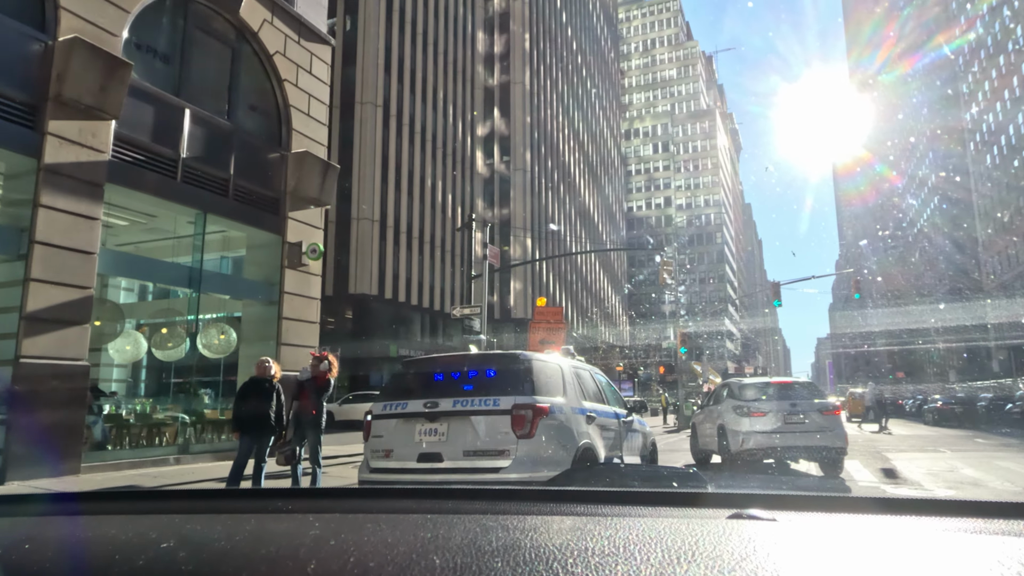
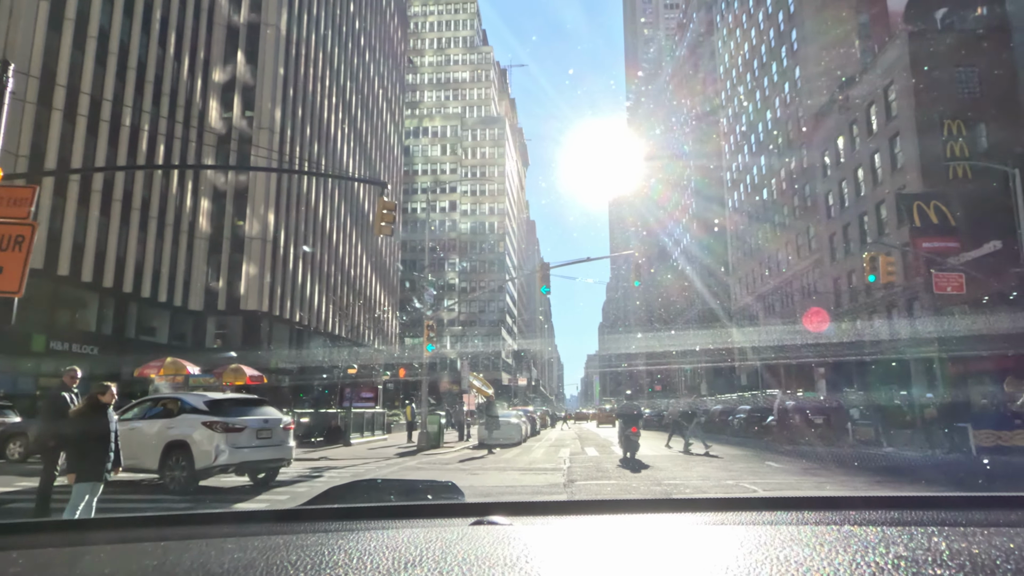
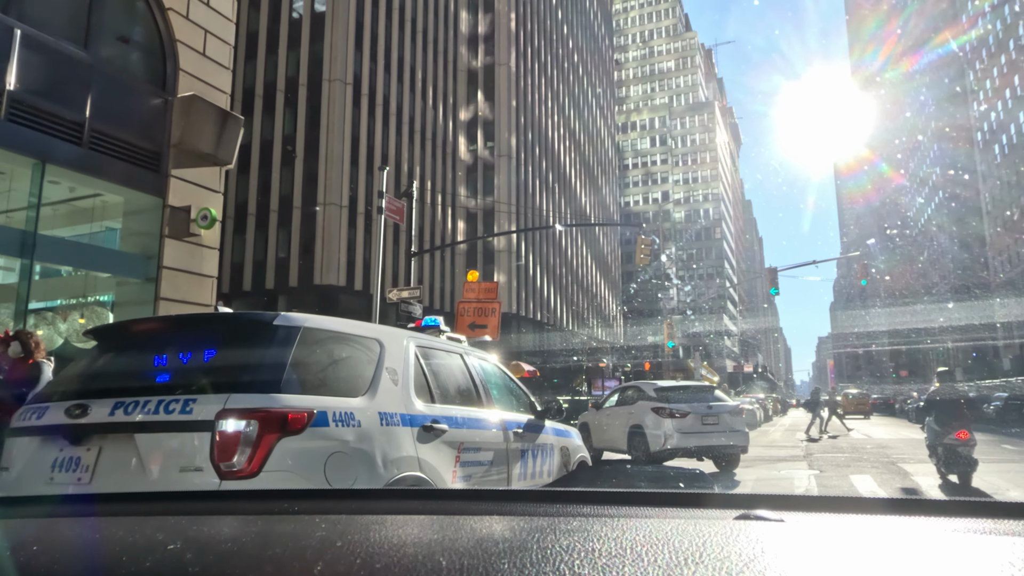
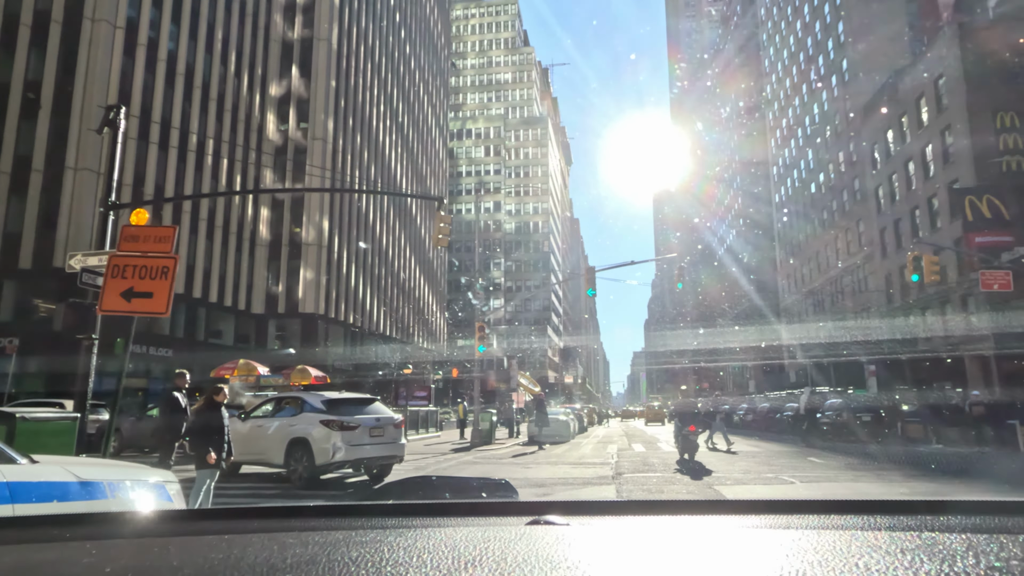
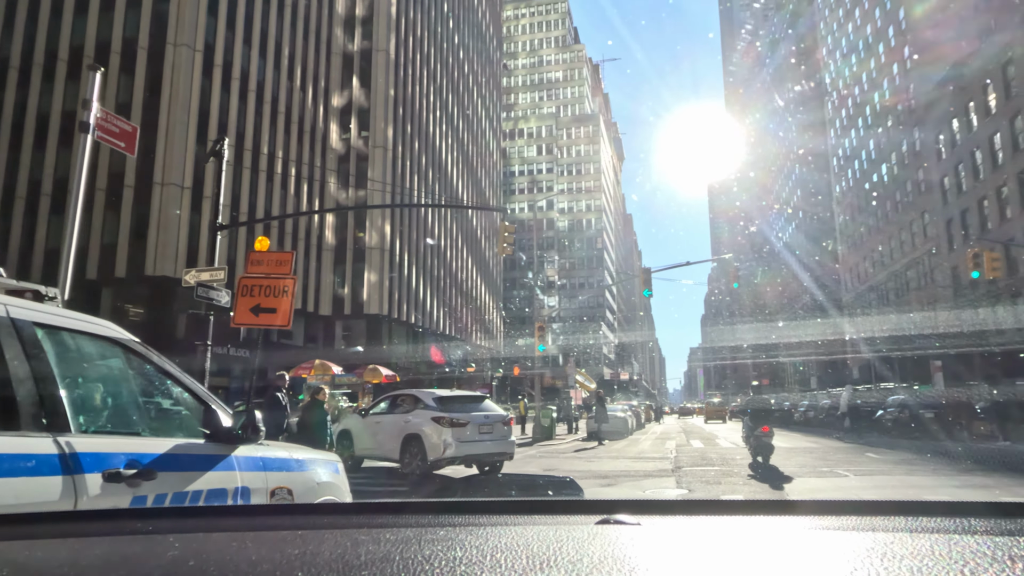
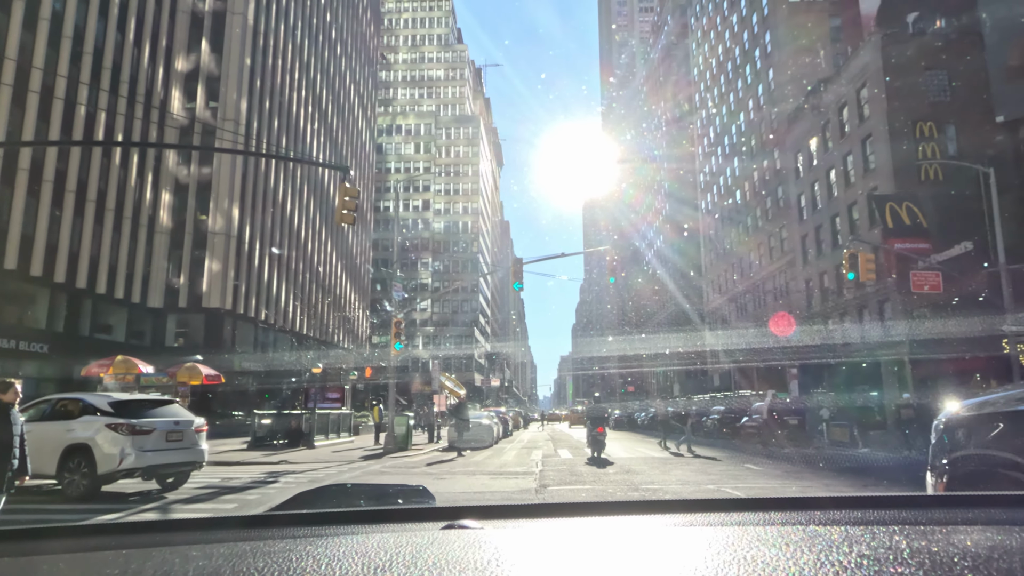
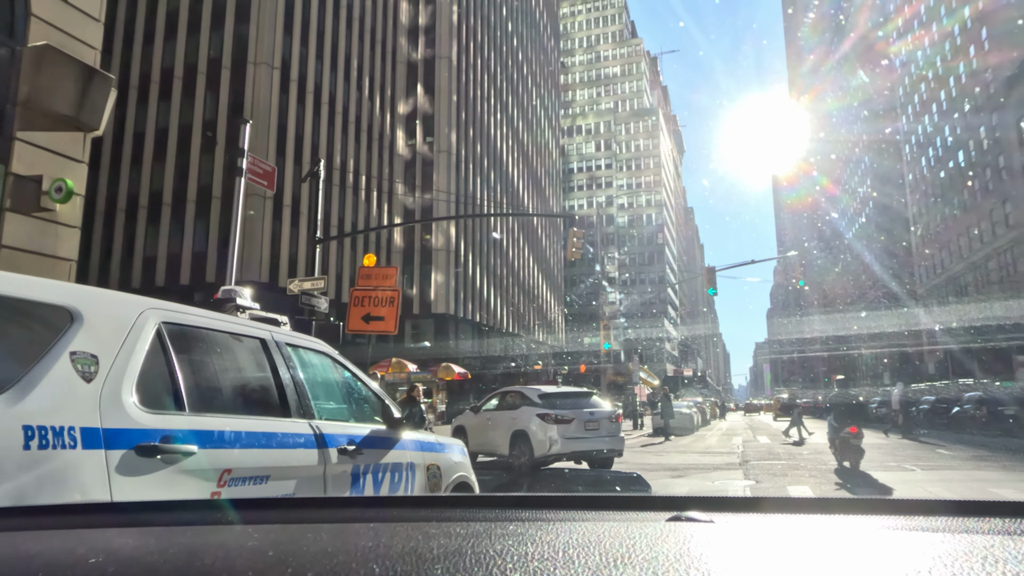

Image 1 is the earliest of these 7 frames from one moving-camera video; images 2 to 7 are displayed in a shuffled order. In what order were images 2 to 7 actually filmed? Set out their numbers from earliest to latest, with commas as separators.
3, 7, 5, 4, 2, 6
